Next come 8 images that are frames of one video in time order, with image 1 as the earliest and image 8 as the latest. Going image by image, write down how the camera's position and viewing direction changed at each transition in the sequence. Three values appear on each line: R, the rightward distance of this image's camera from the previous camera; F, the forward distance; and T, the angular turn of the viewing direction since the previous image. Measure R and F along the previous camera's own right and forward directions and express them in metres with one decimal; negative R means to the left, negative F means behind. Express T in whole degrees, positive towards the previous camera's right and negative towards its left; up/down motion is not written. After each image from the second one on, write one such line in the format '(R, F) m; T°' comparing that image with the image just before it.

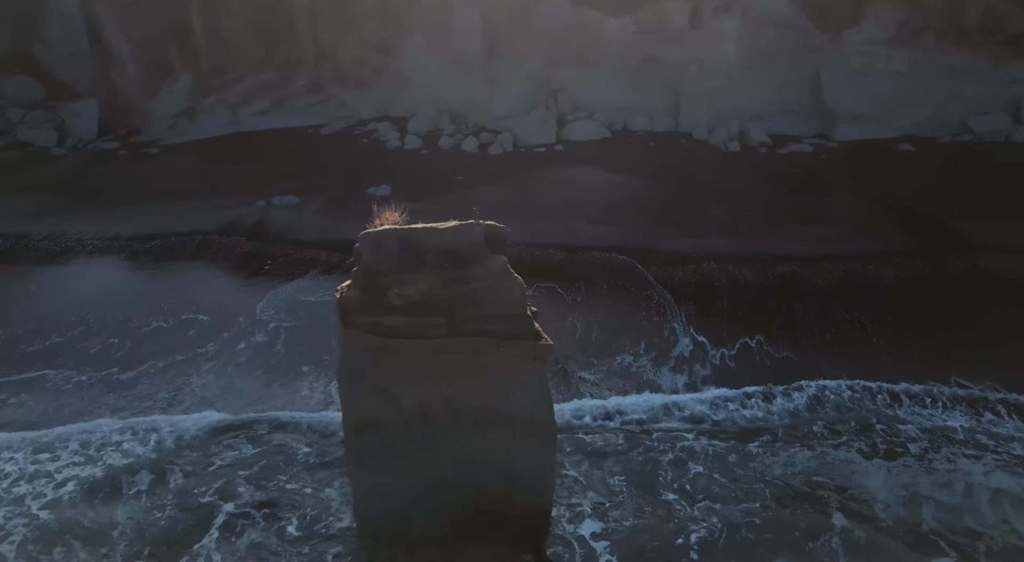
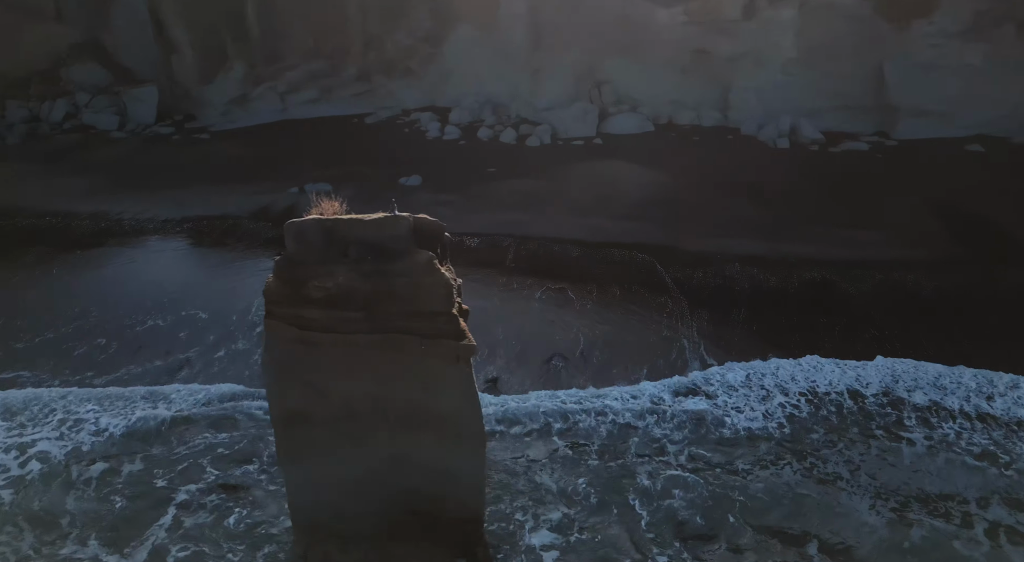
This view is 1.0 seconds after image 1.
(+0.4, +0.1) m; -5°
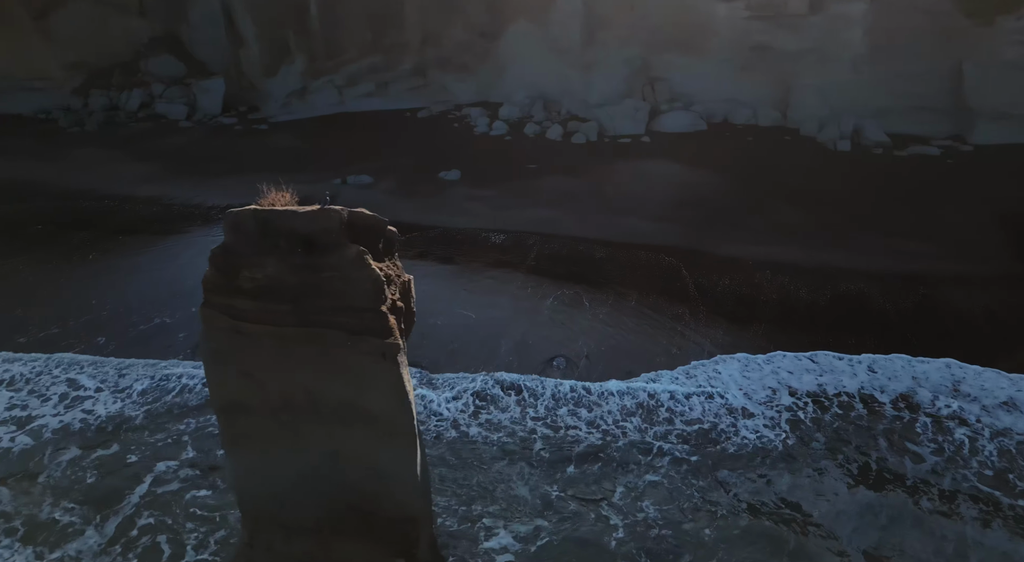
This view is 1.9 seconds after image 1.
(+0.4, +0.1) m; -6°
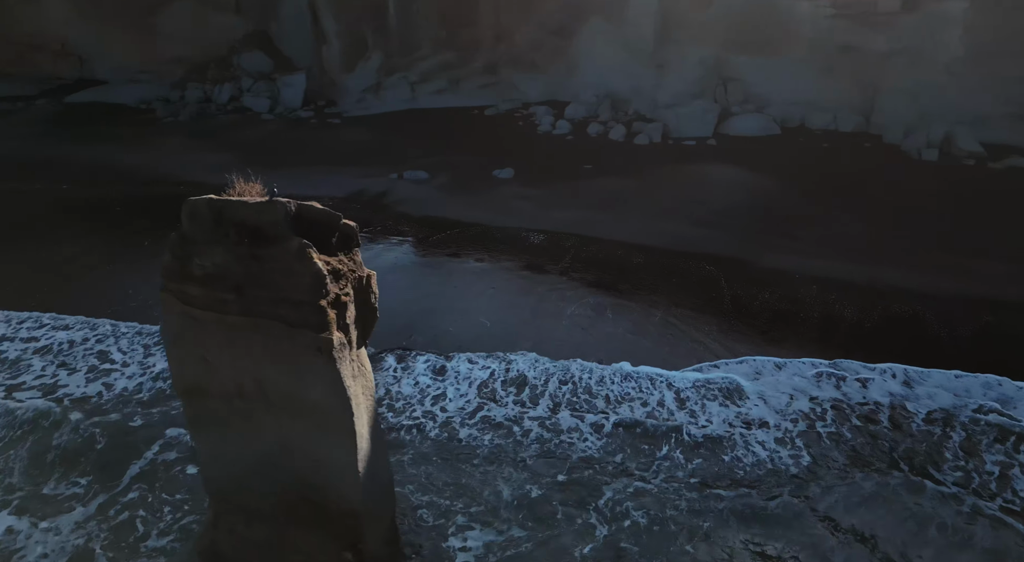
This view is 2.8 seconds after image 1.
(+0.5, +0.1) m; -7°
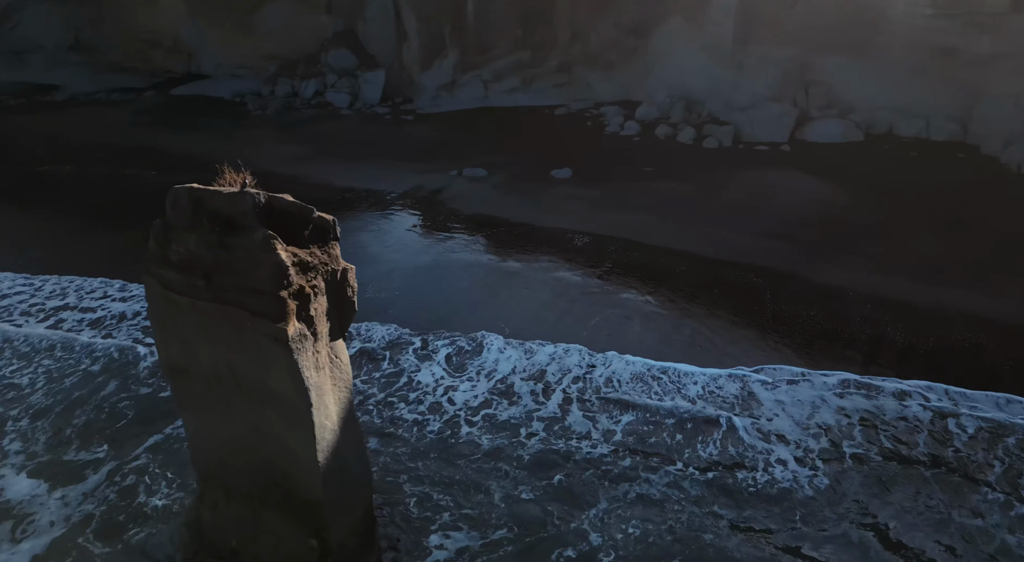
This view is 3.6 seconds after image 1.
(+0.4, +0.1) m; -7°
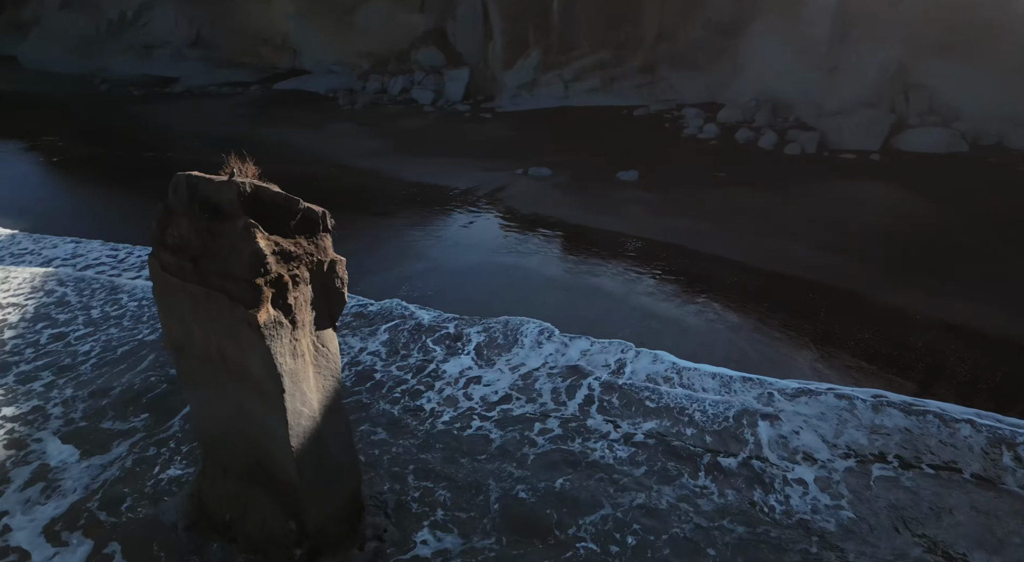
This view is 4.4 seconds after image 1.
(+0.4, +0.1) m; -8°
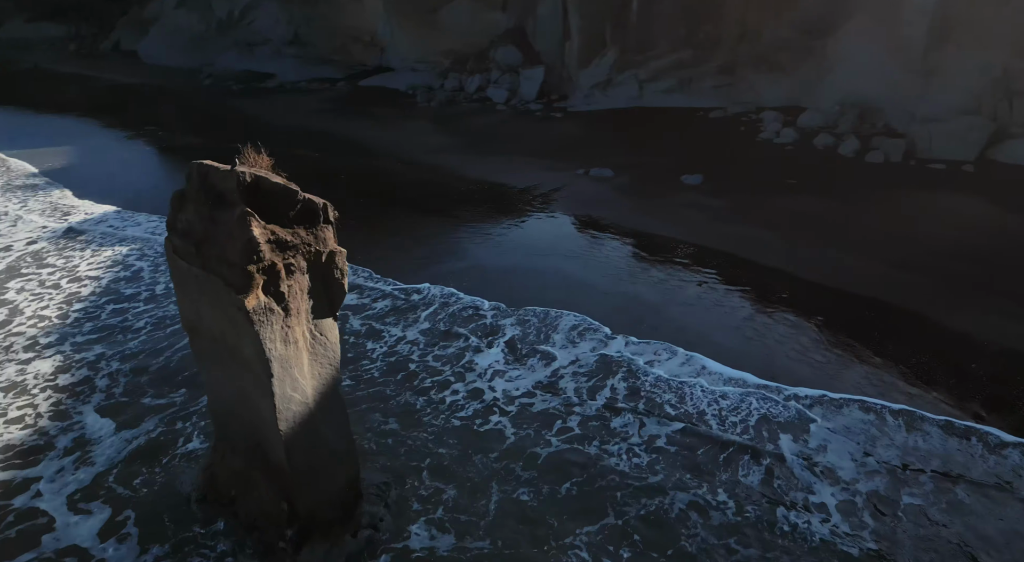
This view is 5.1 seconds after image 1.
(+0.3, +0.1) m; -7°
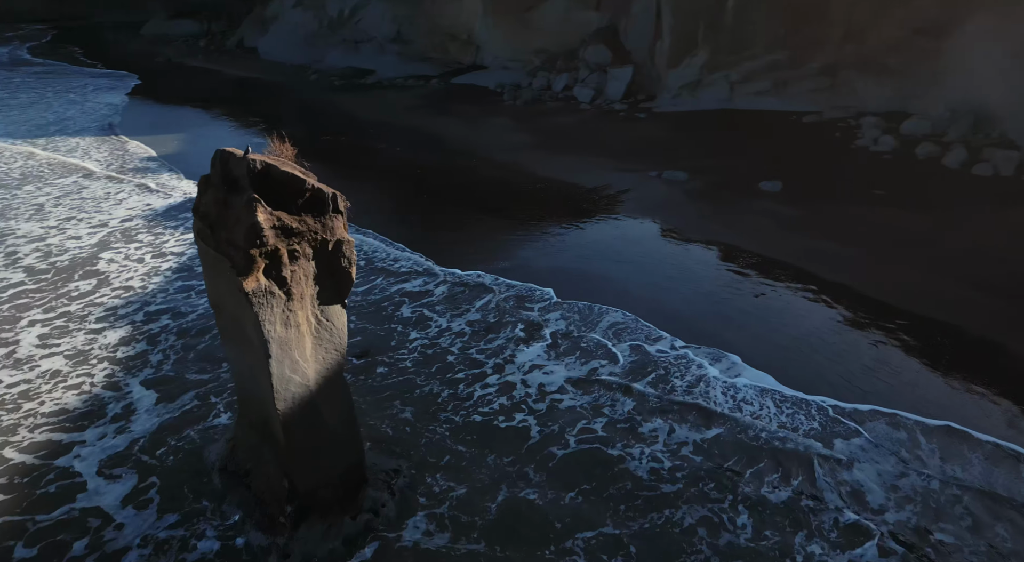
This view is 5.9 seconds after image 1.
(+0.4, +0.1) m; -8°
